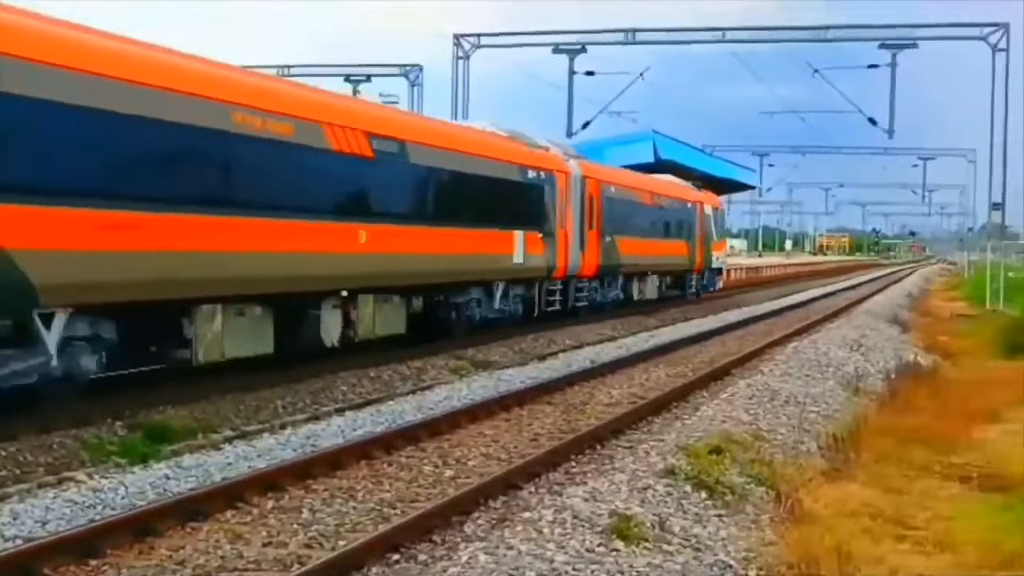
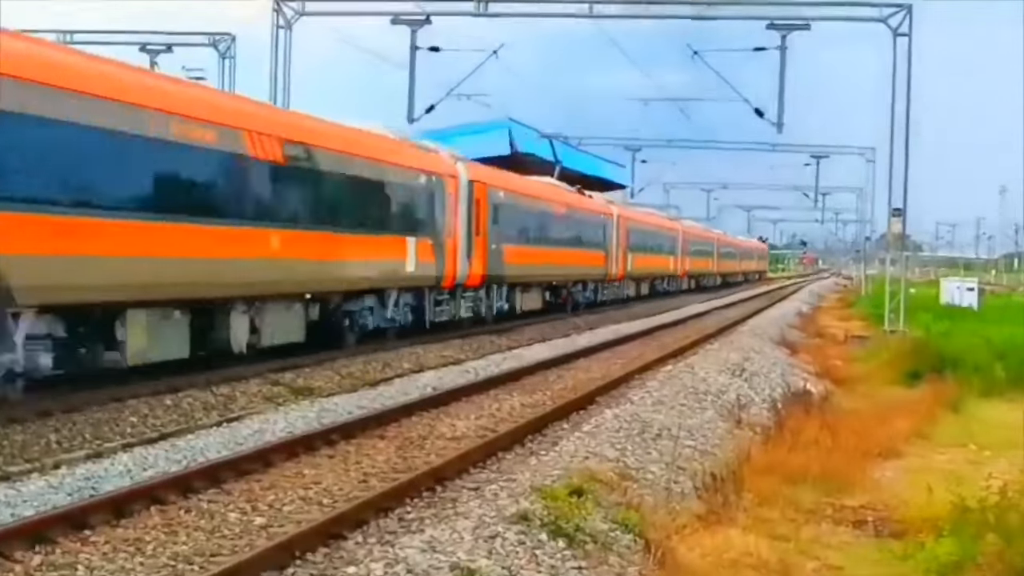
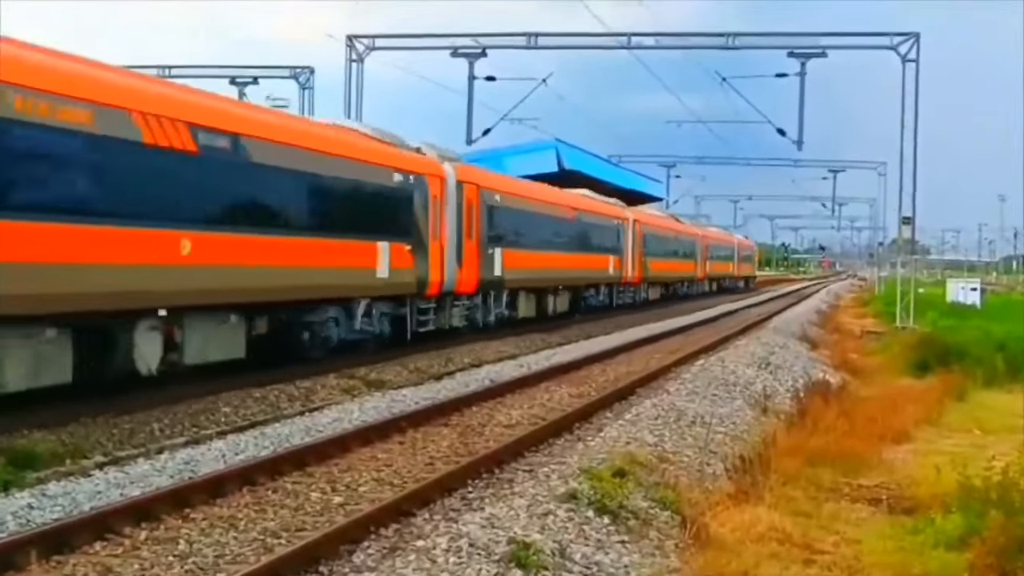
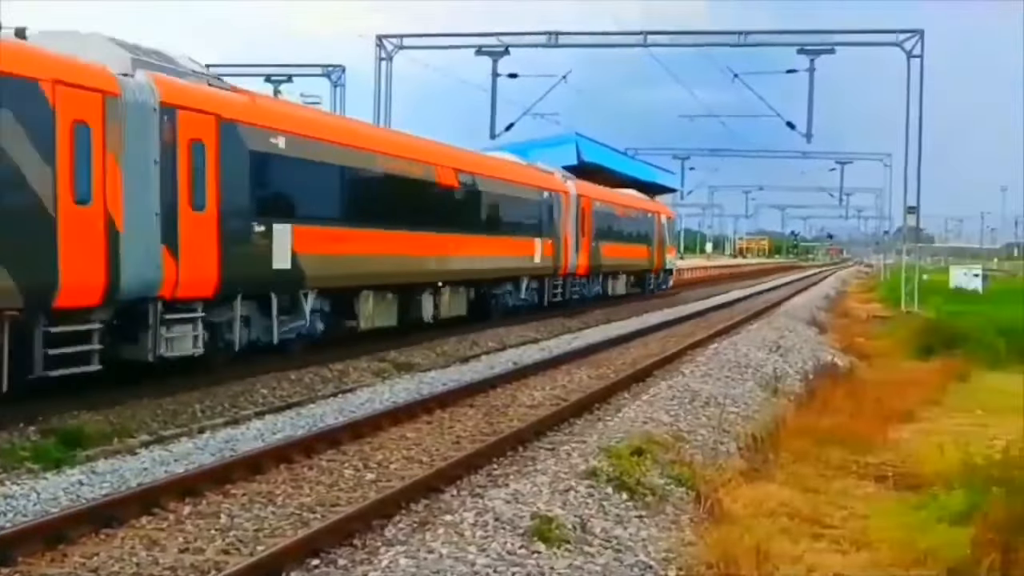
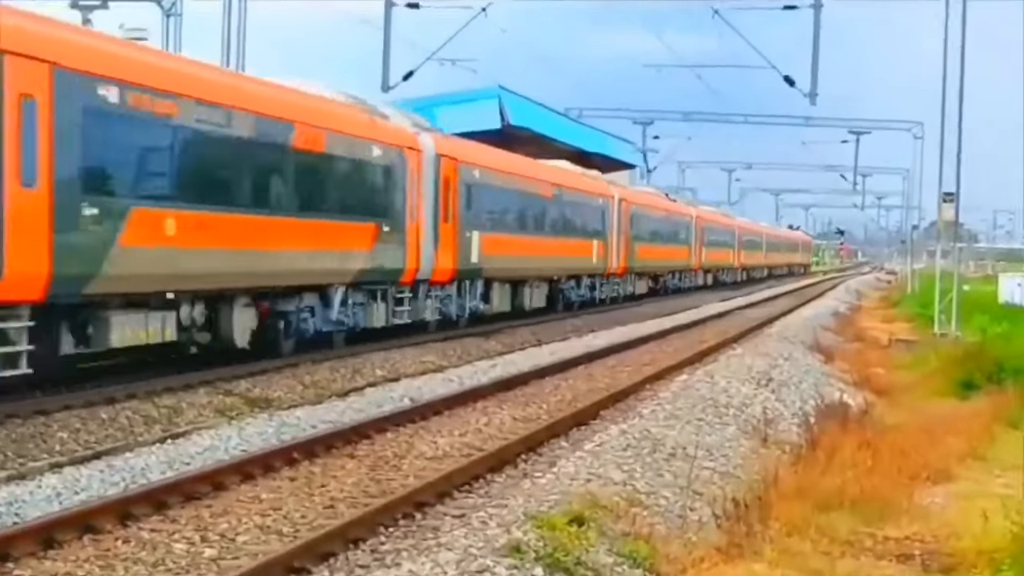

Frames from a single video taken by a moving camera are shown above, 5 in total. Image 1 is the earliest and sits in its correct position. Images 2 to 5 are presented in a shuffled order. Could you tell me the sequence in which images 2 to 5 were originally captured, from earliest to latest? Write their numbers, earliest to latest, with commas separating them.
4, 3, 2, 5
